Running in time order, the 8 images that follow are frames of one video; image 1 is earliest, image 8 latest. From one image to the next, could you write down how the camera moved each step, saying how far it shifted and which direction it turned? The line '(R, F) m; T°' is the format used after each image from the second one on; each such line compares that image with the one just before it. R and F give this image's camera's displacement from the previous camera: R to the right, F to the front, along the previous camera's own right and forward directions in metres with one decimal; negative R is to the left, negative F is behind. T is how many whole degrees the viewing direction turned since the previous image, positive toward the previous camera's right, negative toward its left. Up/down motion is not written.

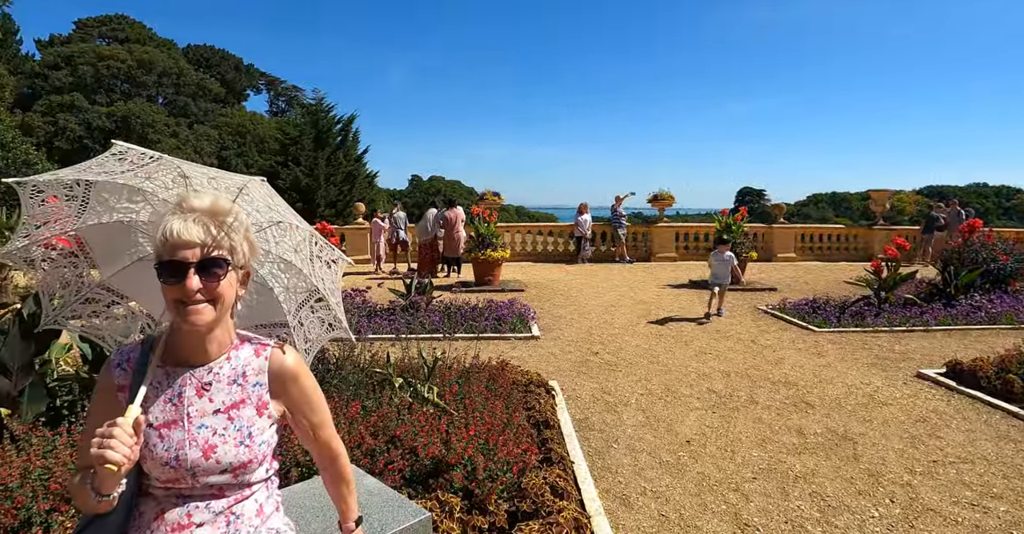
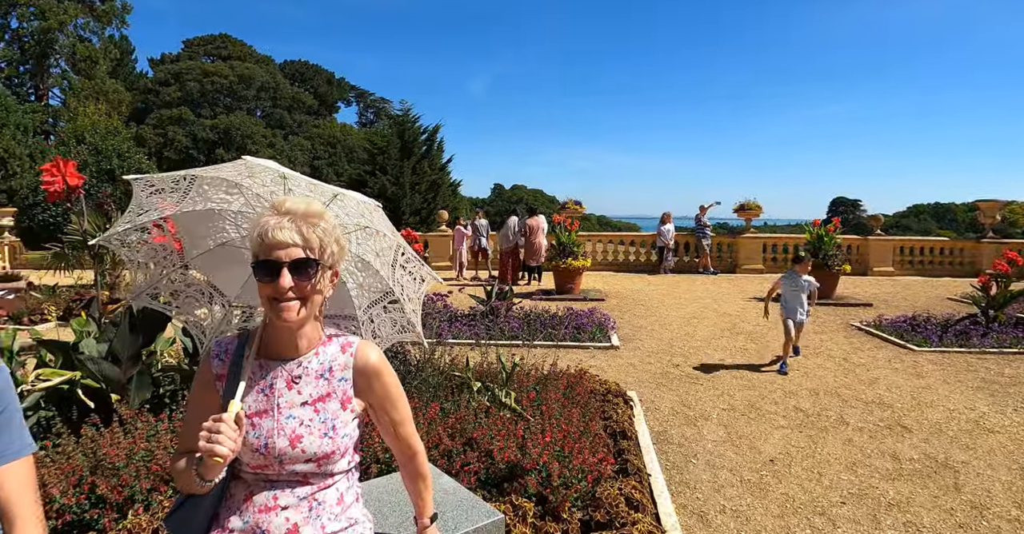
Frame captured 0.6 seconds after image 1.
(0.0, 0.0) m; -7°
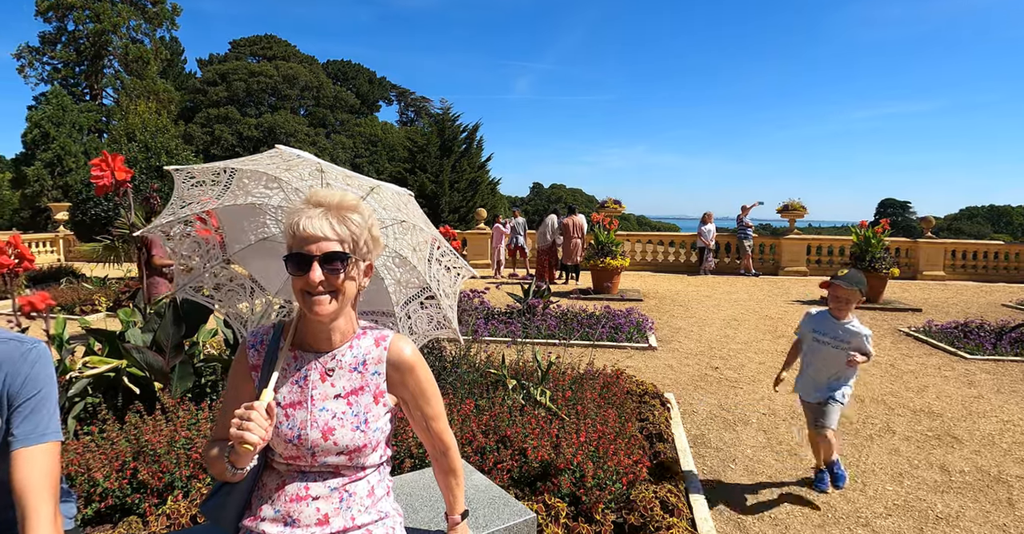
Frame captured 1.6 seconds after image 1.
(0.0, 0.0) m; -3°
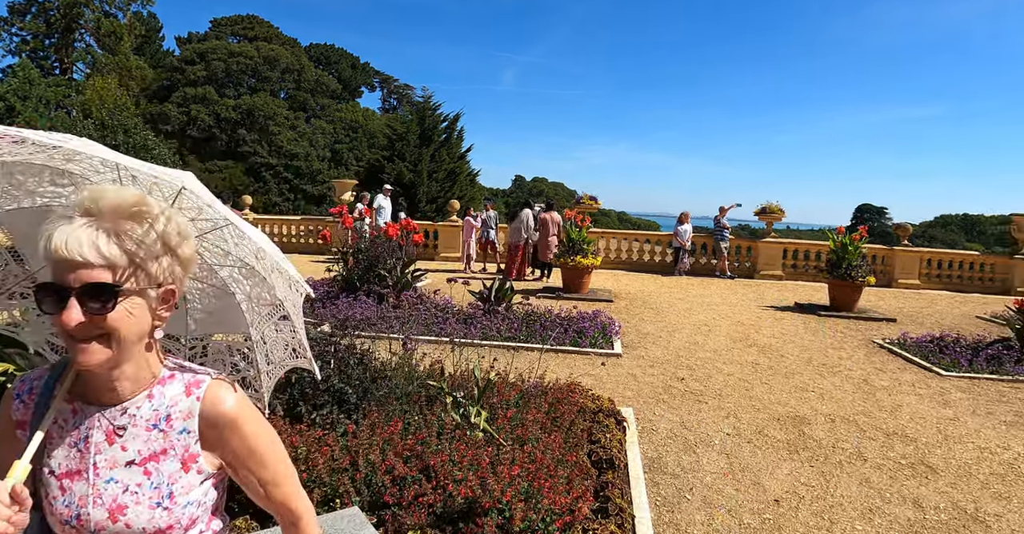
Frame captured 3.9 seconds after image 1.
(+0.3, +0.4) m; +2°
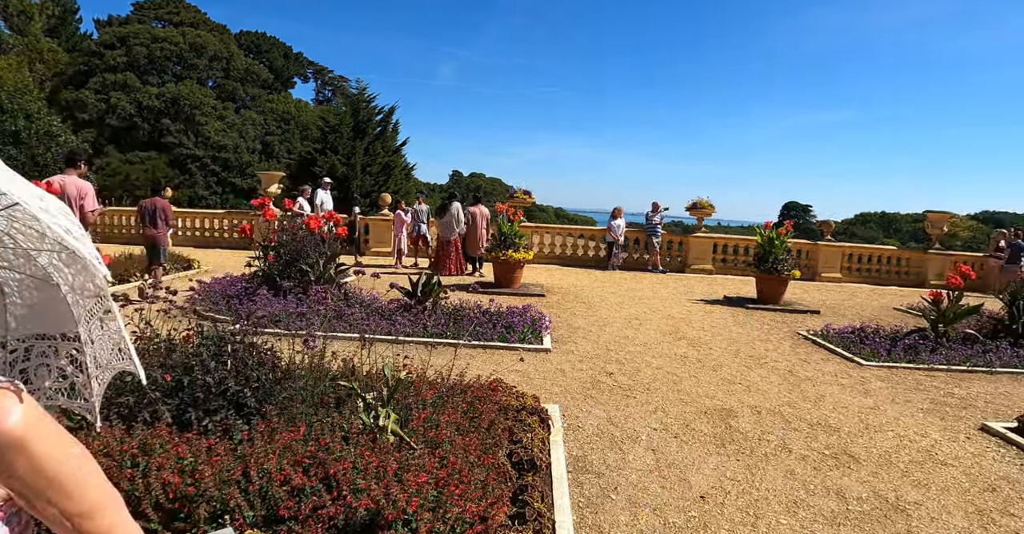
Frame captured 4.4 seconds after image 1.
(+0.2, +0.3) m; +6°
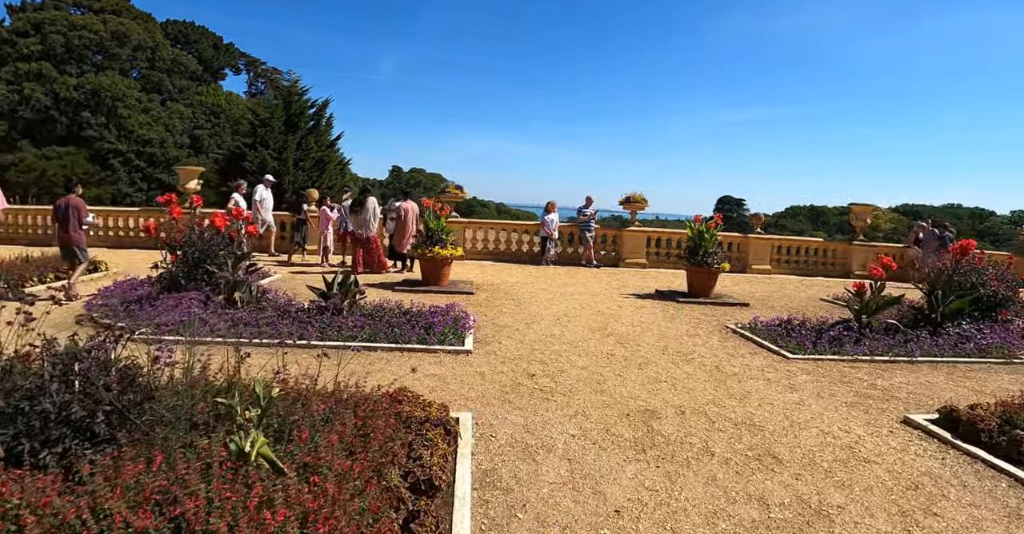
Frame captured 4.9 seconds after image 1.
(+0.3, +0.4) m; +5°
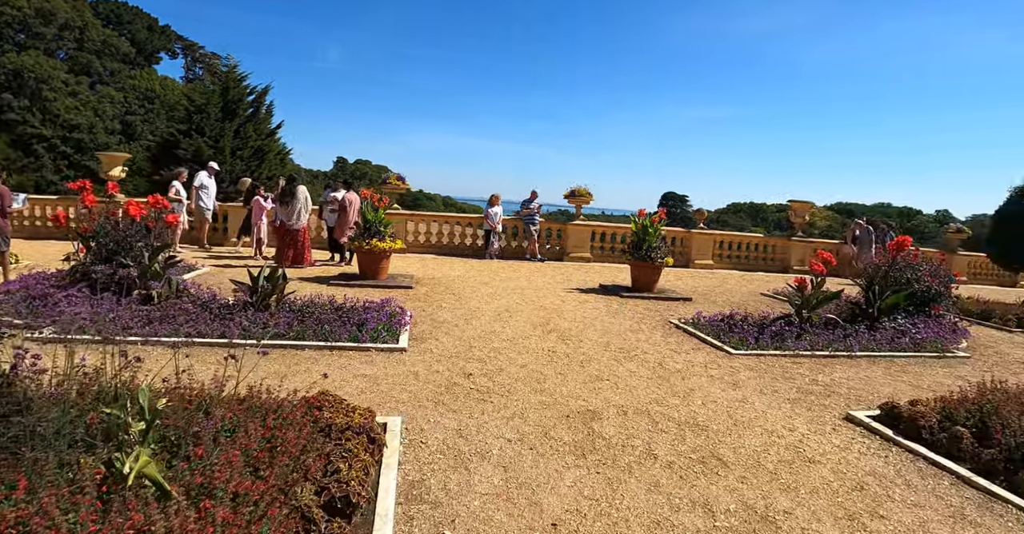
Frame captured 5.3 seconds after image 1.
(+0.1, +0.3) m; +5°
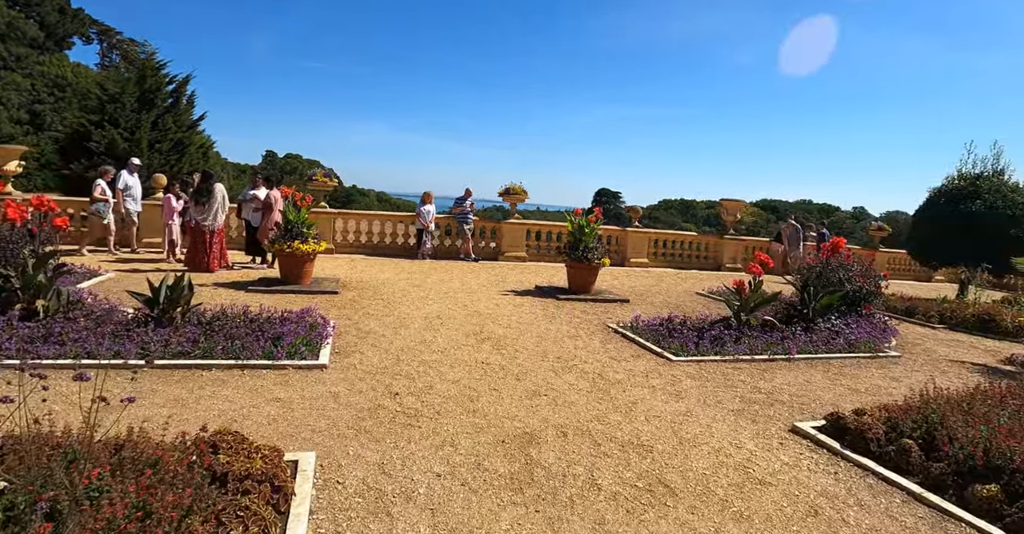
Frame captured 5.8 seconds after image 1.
(+0.1, +0.4) m; +6°
